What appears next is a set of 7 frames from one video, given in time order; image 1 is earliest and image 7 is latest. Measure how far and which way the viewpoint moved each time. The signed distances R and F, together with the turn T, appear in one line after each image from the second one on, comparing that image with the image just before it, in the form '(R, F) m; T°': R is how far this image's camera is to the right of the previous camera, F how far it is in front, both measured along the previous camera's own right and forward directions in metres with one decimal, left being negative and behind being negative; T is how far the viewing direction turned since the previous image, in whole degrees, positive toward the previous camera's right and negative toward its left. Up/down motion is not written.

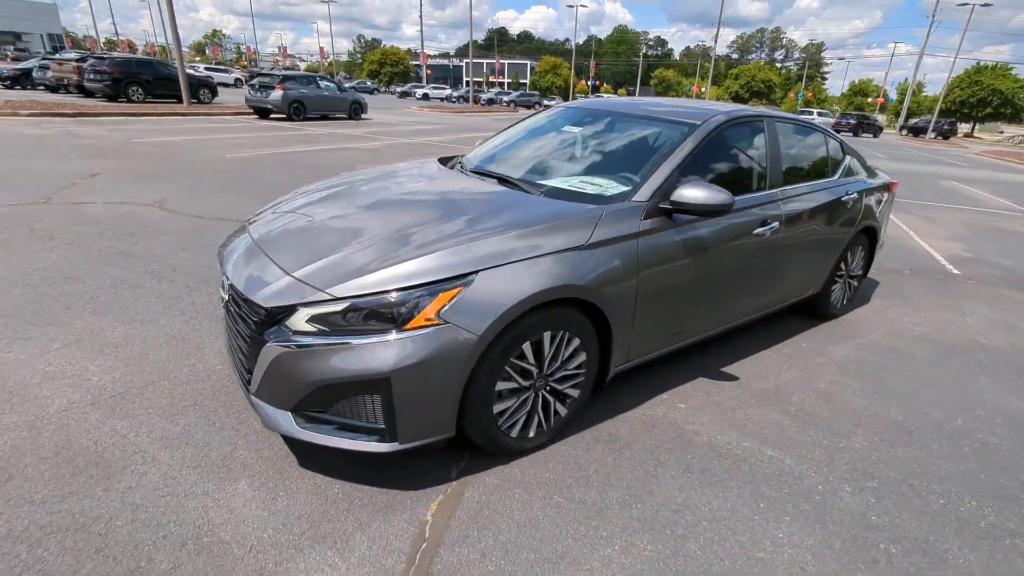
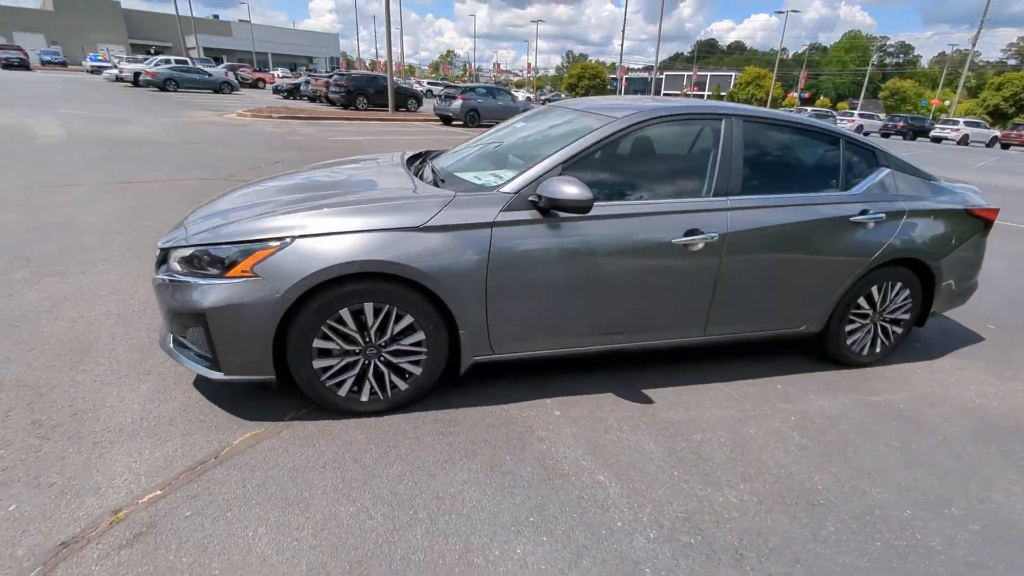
(+1.8, +0.3) m; -20°
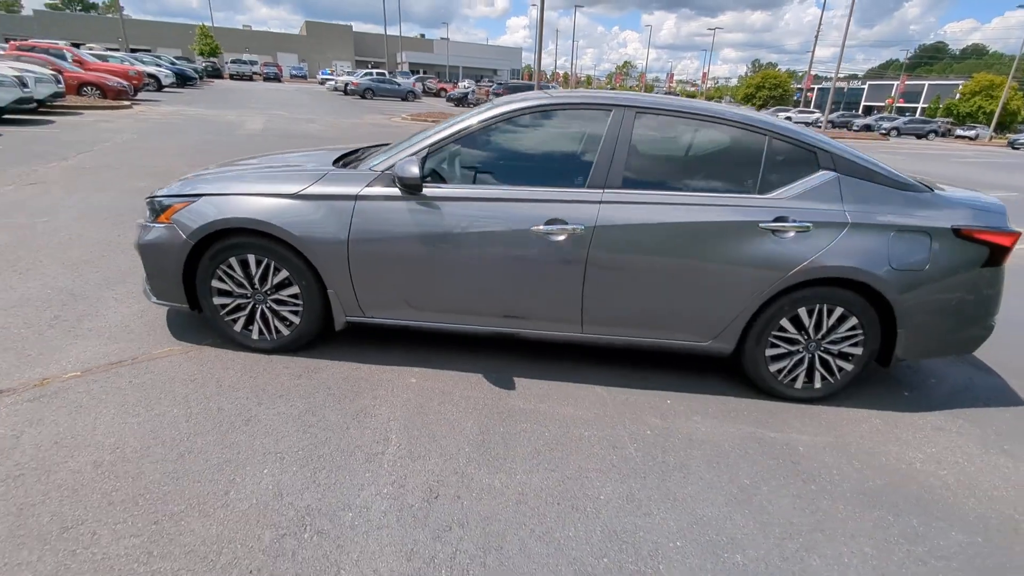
(+1.8, +0.1) m; -17°
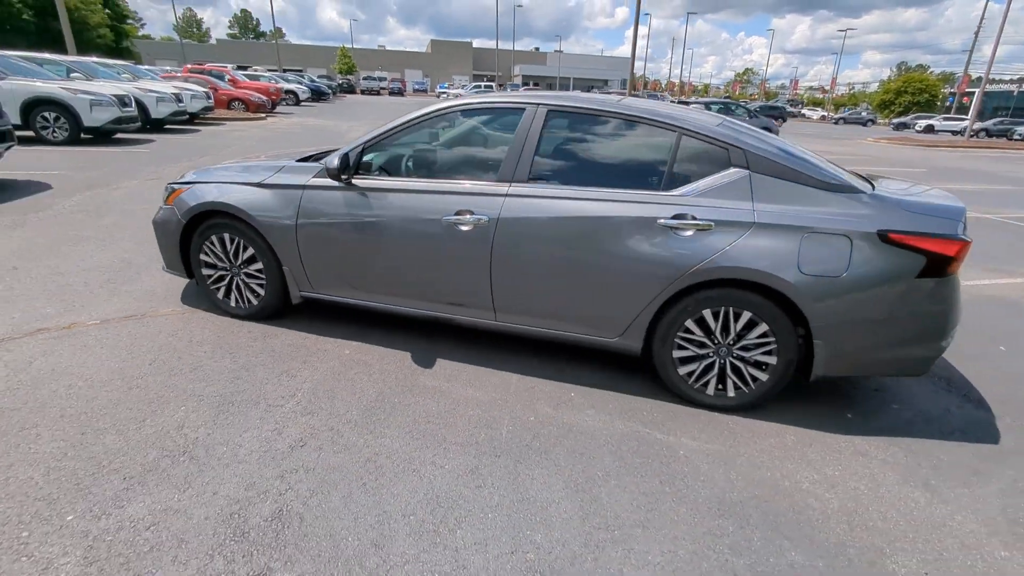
(+1.2, -0.1) m; -12°
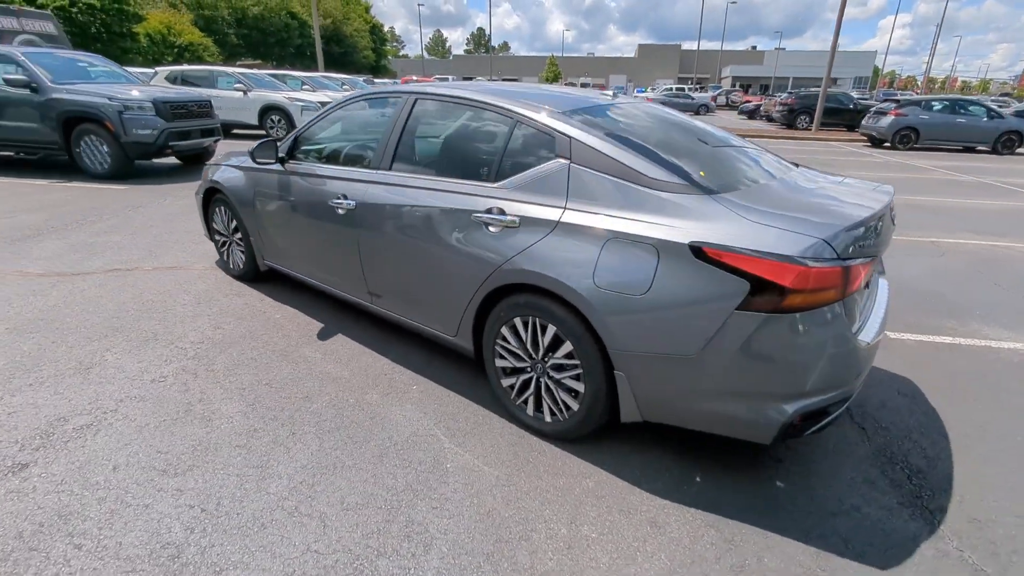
(+2.0, +0.5) m; -21°
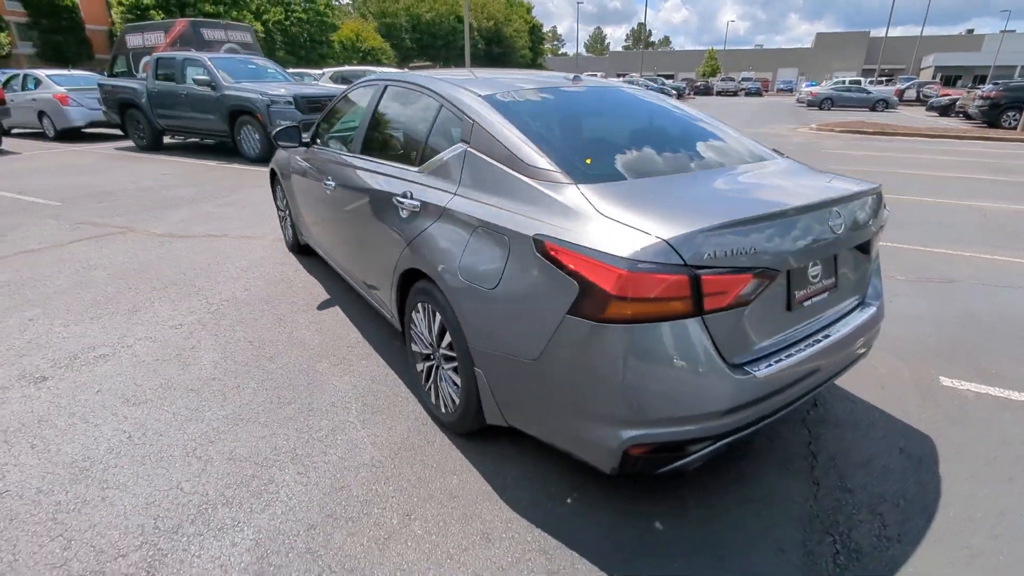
(+1.2, +0.3) m; -16°
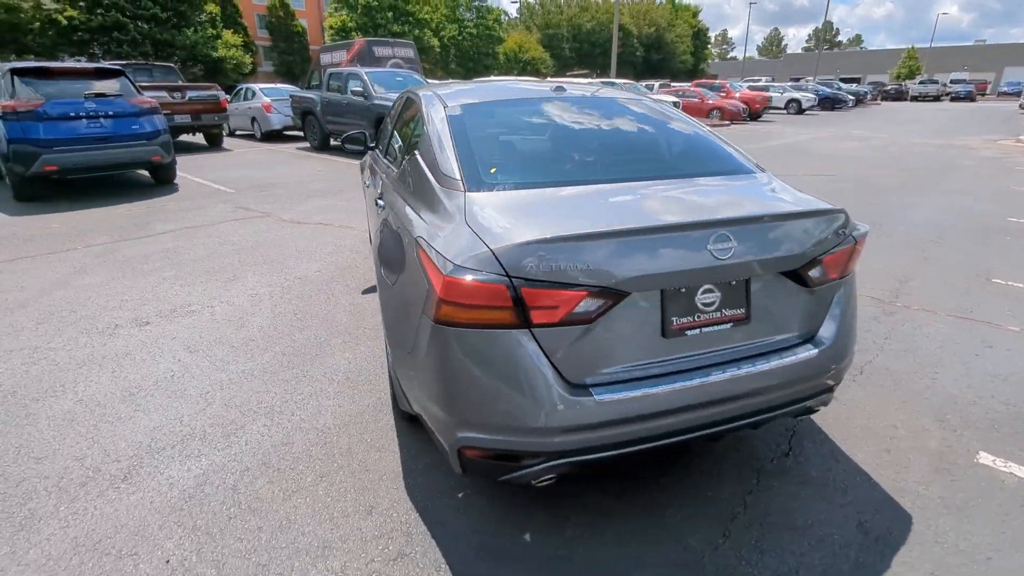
(+1.0, +0.1) m; -16°
